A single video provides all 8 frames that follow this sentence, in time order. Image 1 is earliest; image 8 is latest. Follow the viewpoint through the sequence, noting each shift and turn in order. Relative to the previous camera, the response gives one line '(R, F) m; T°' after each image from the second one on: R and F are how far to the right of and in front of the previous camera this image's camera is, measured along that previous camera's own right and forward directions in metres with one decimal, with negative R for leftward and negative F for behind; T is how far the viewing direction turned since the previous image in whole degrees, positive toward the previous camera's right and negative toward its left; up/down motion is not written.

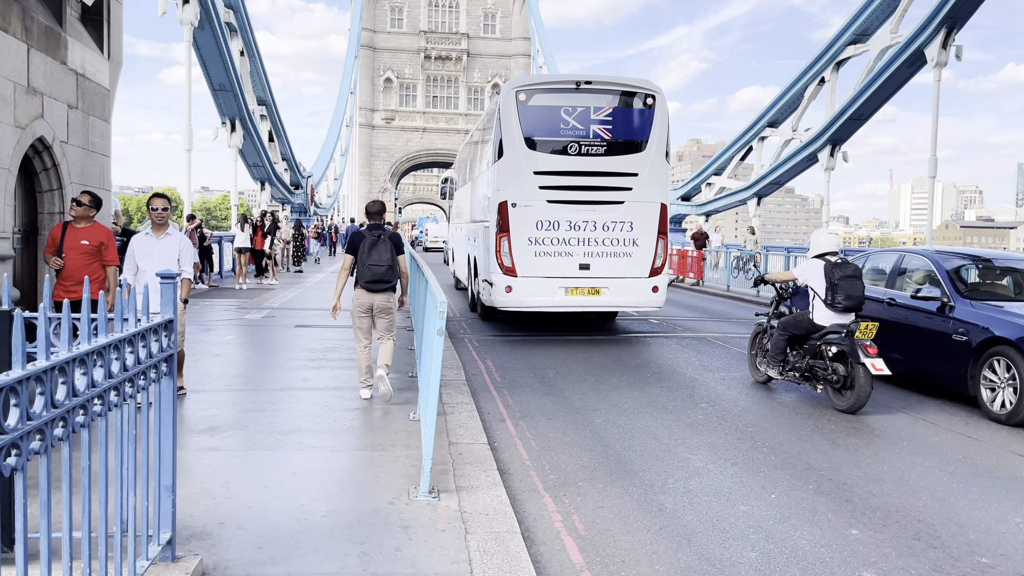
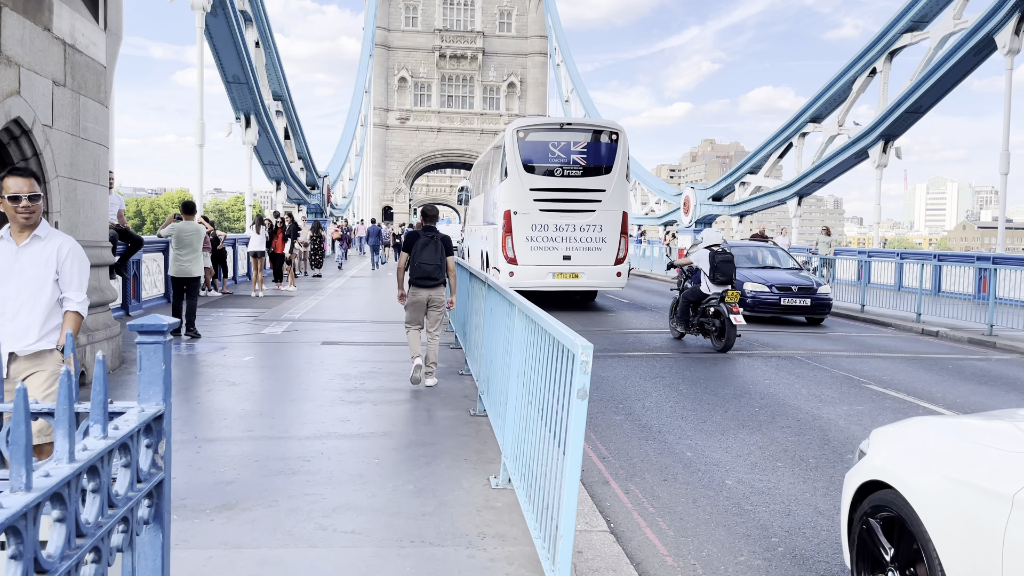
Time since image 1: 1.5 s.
(-0.5, +1.3) m; -1°
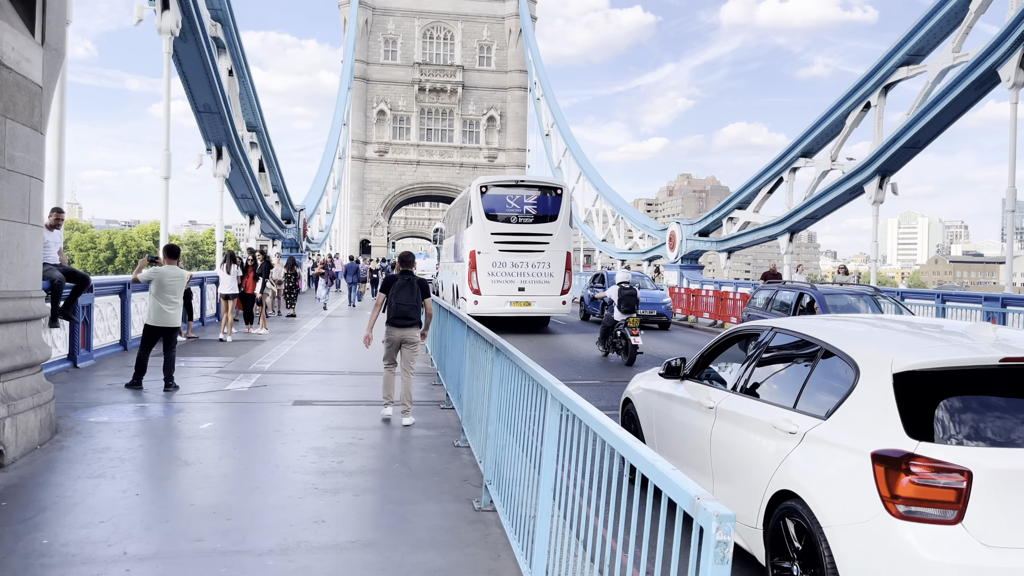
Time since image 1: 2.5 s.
(-0.2, +1.0) m; +2°
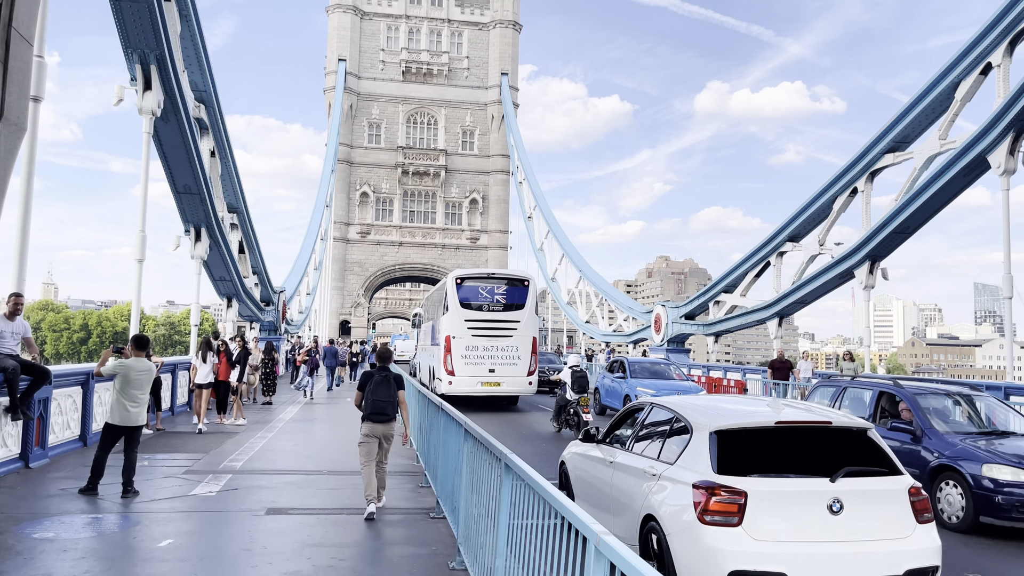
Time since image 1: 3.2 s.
(-0.2, +0.6) m; +1°
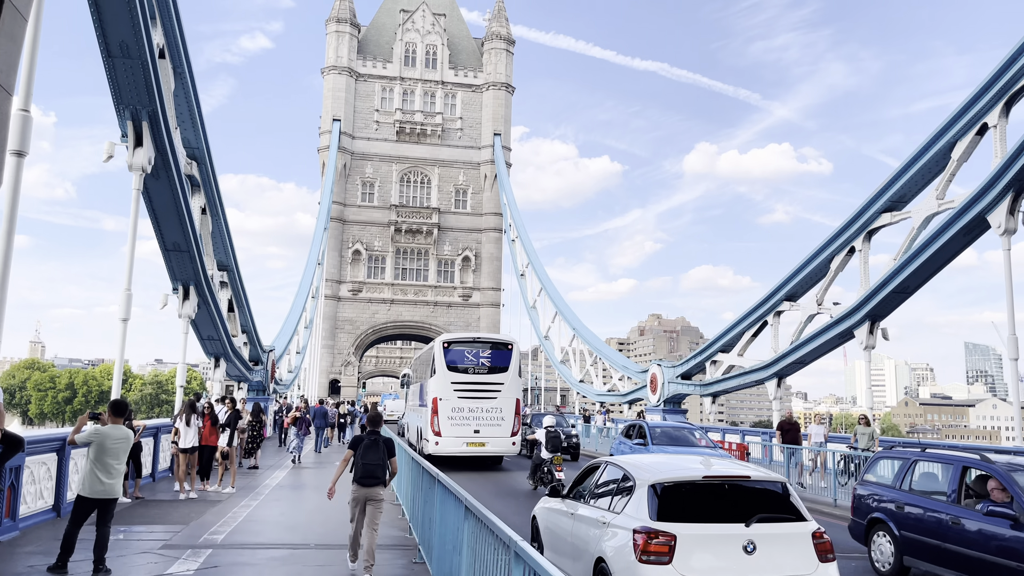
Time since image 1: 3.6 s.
(-0.1, +0.4) m; +1°
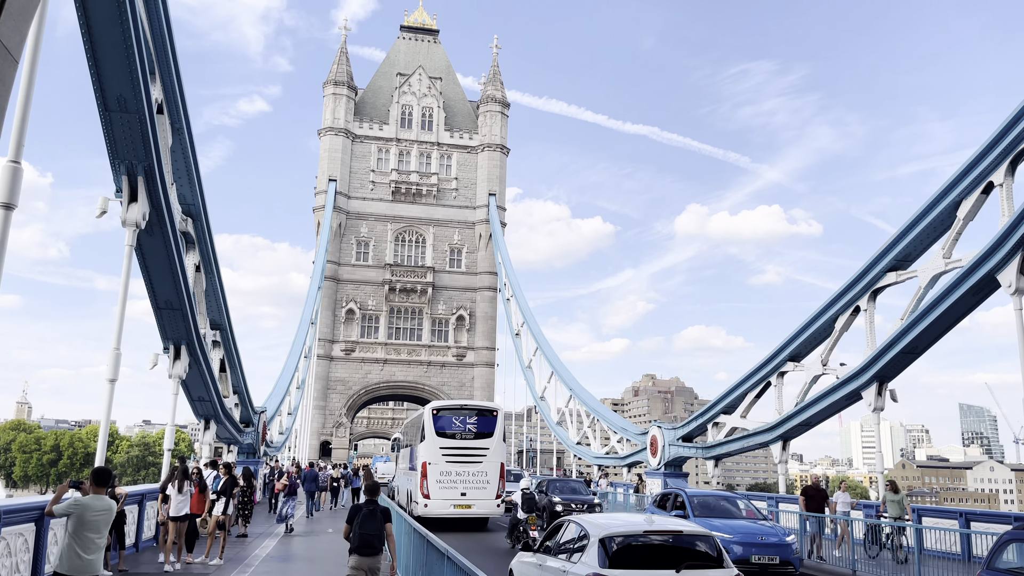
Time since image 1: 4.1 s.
(-0.2, +0.4) m; 0°
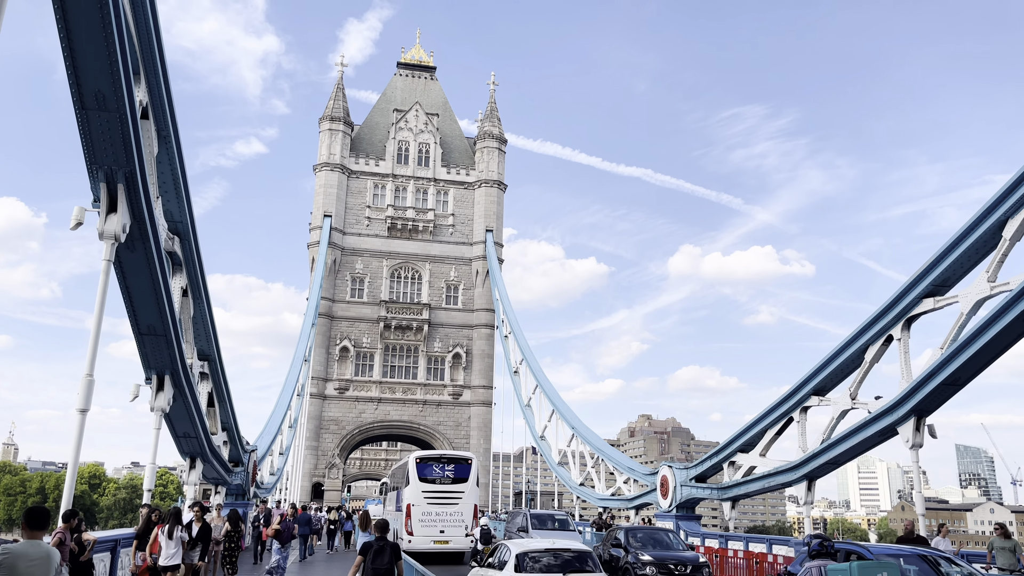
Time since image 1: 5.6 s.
(-0.4, +1.3) m; 0°
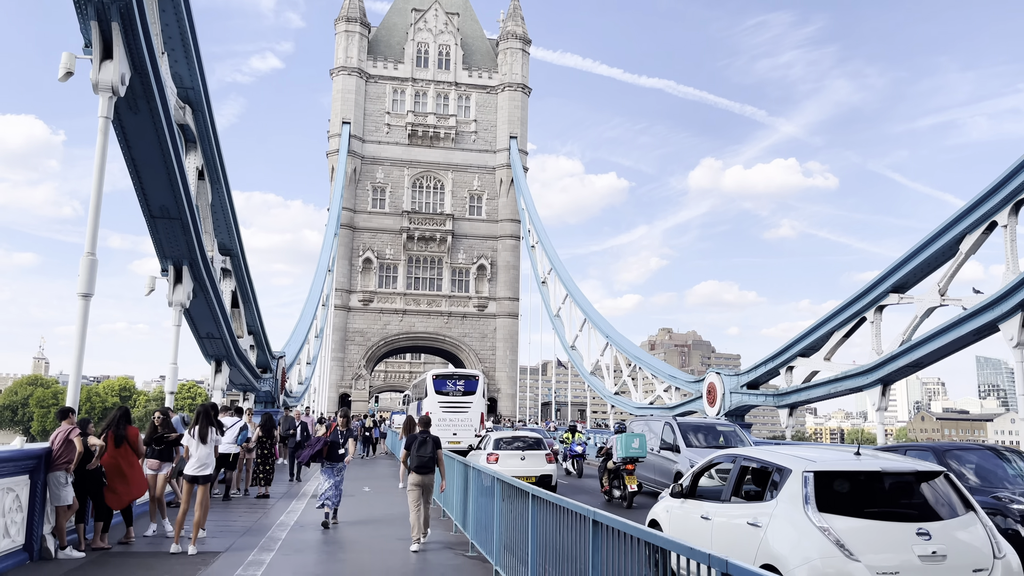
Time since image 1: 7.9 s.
(-0.7, +1.9) m; -1°
